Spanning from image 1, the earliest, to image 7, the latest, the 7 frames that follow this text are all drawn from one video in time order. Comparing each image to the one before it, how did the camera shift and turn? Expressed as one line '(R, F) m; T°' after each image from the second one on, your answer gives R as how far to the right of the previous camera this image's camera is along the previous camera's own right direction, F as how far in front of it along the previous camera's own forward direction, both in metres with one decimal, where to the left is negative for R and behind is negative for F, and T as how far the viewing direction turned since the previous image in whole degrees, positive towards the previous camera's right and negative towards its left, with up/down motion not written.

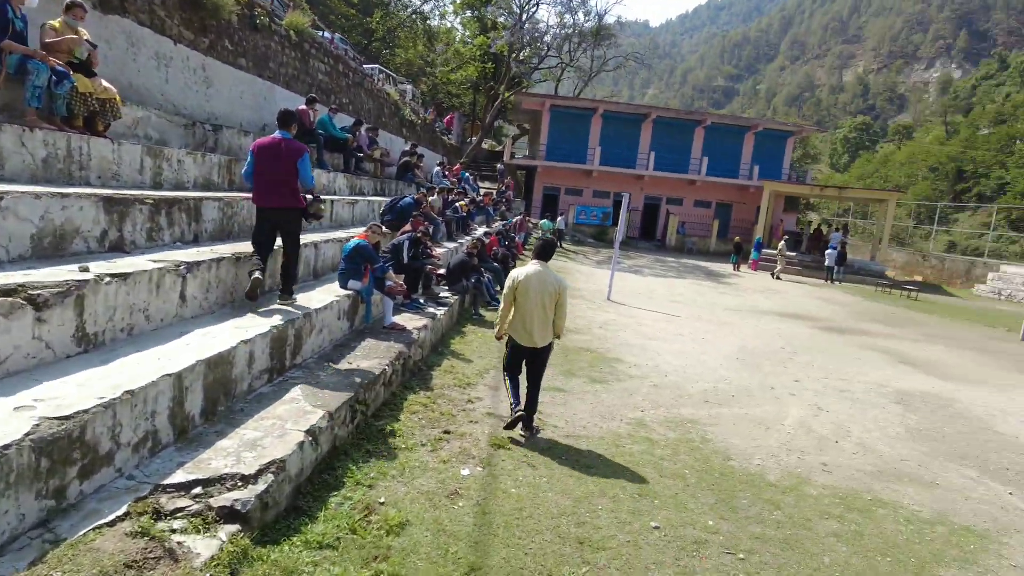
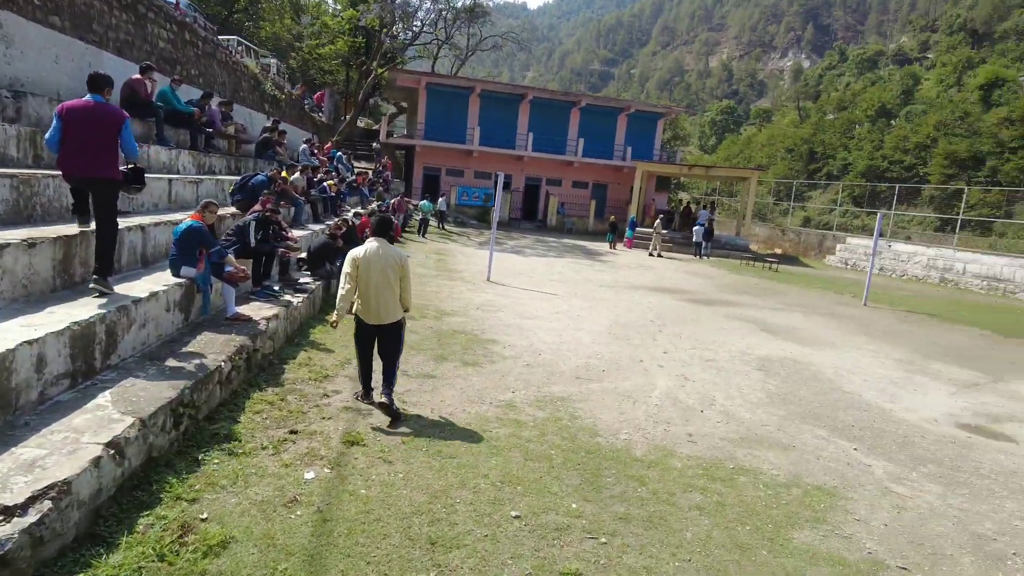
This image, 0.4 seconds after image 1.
(+0.3, +0.3) m; +10°
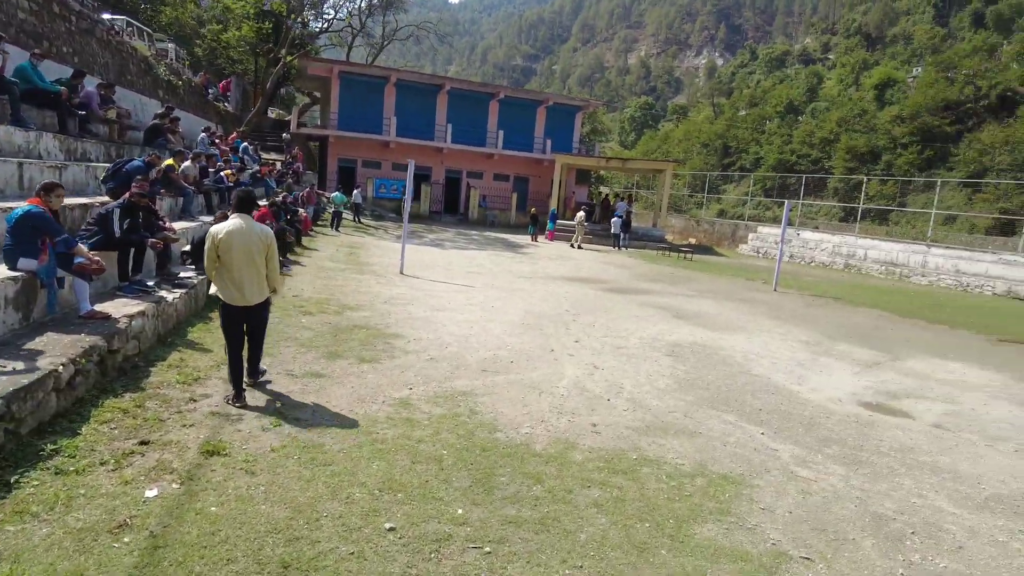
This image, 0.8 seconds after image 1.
(+0.3, +0.4) m; +6°
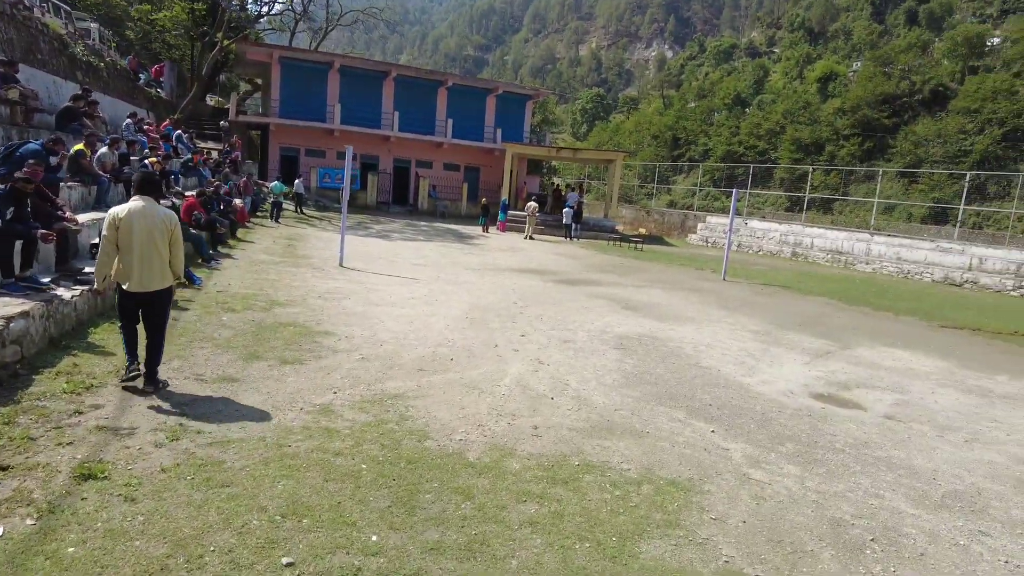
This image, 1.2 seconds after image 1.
(+0.2, +0.5) m; +4°
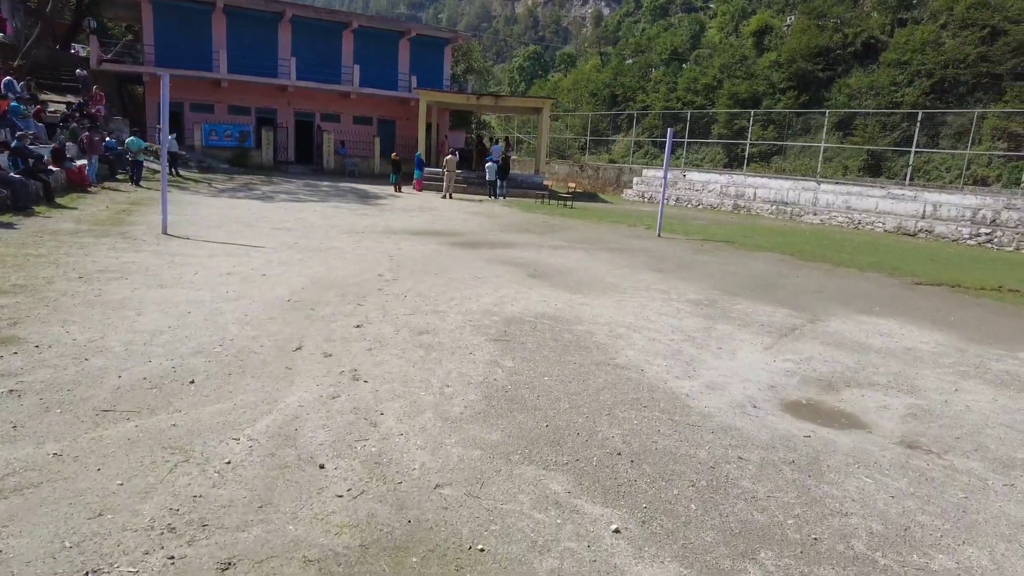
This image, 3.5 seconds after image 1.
(+1.1, +2.8) m; +5°
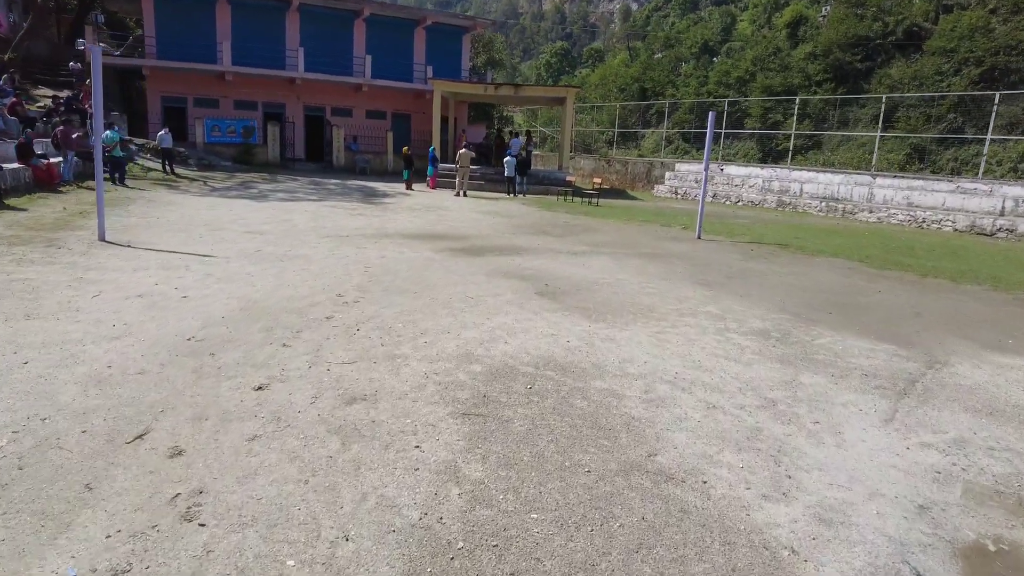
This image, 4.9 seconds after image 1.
(+0.3, +2.0) m; -2°
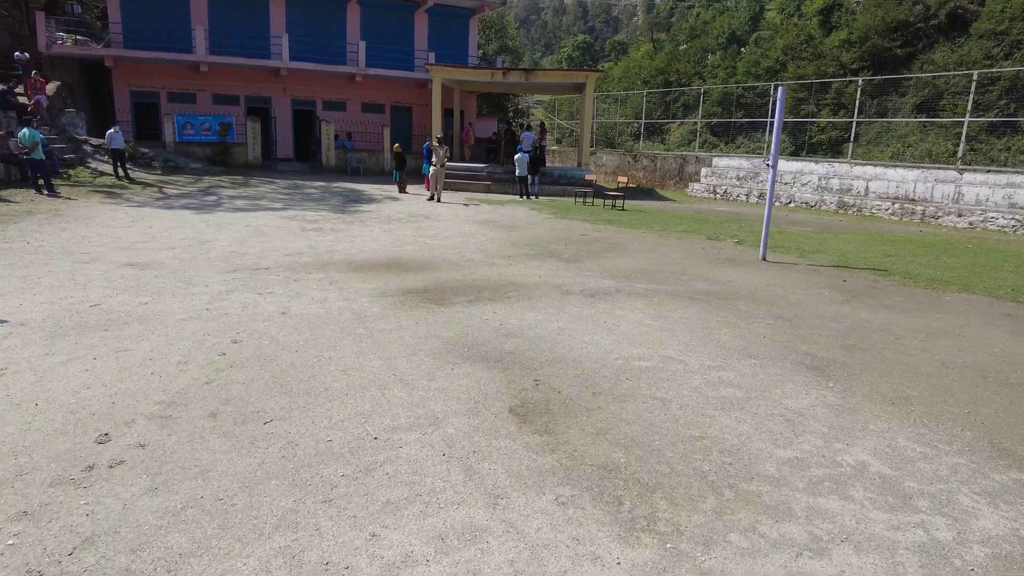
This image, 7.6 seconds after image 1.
(+0.4, +3.3) m; -2°
